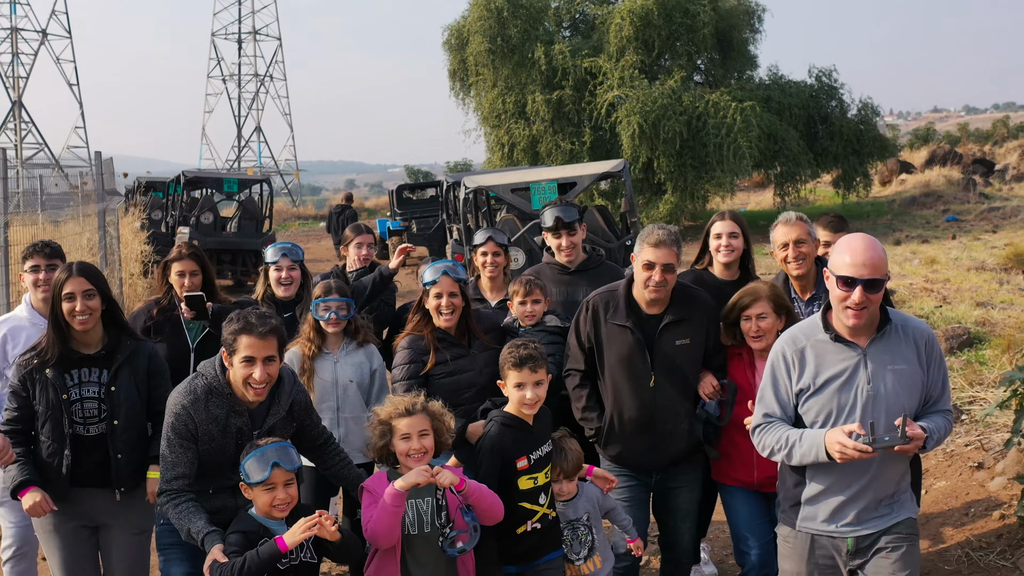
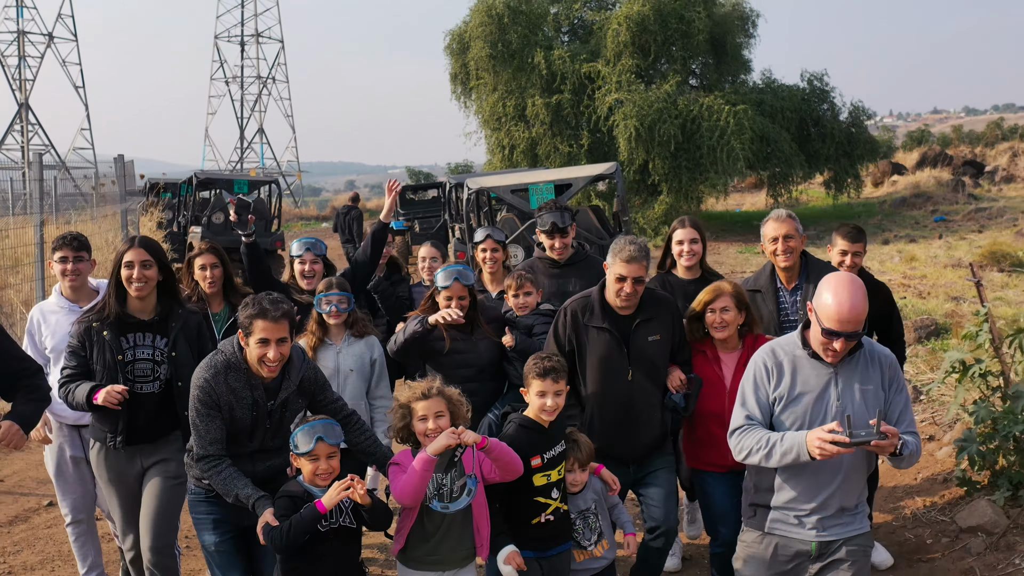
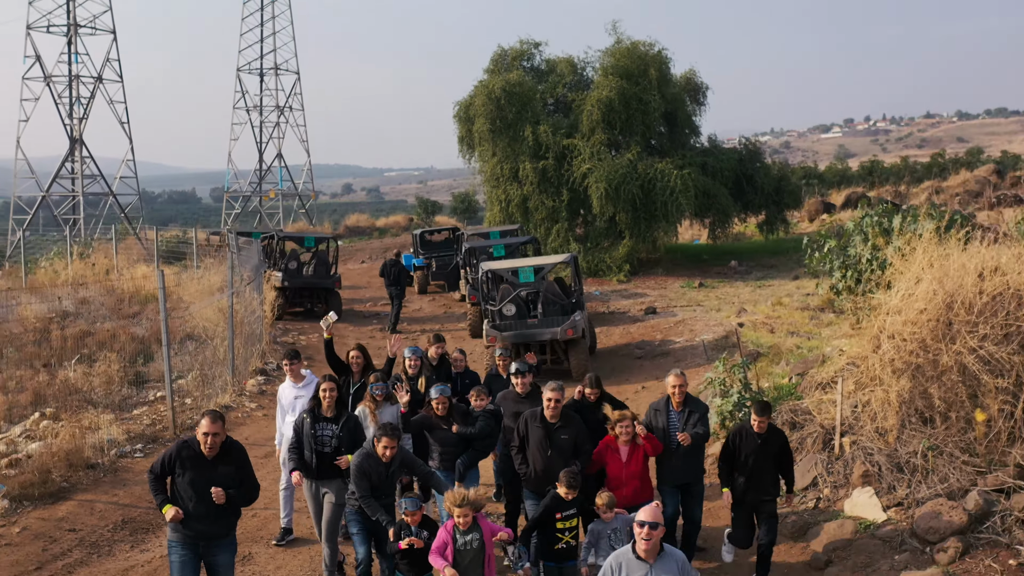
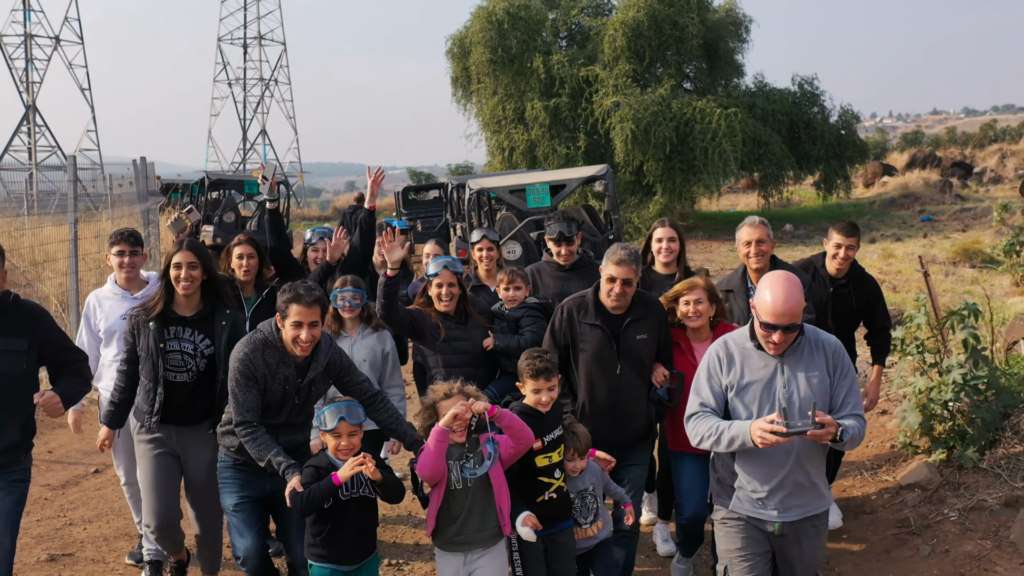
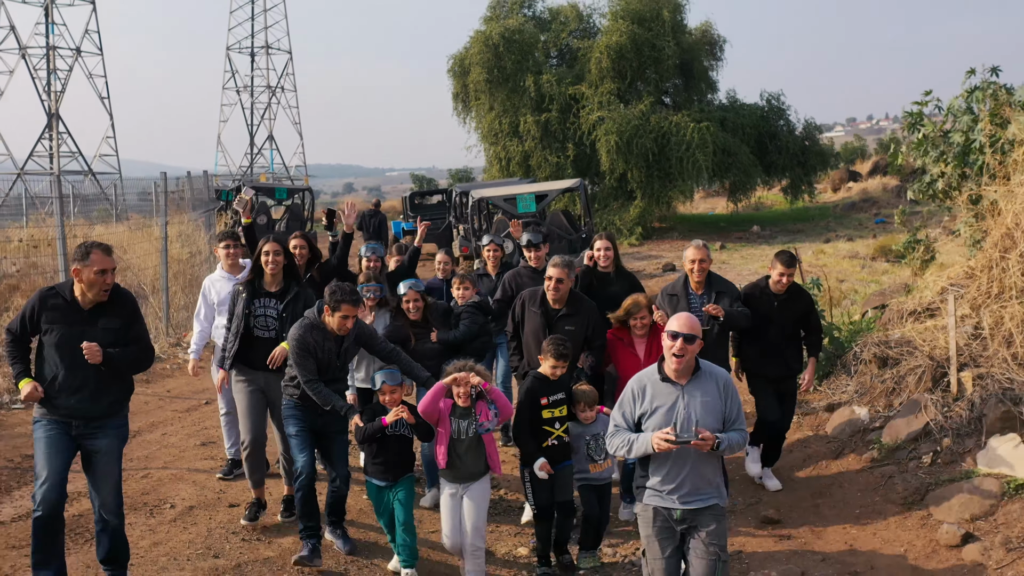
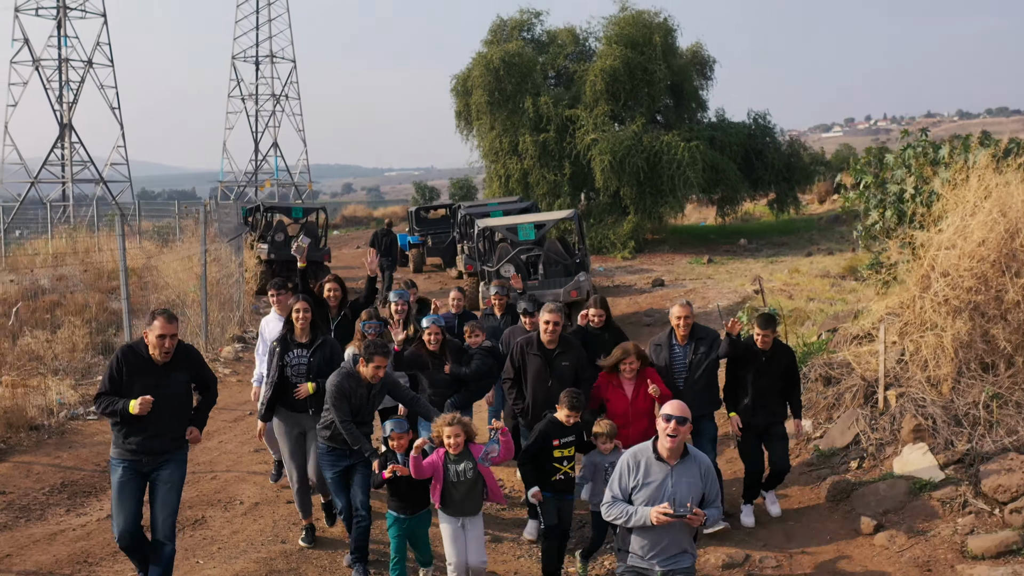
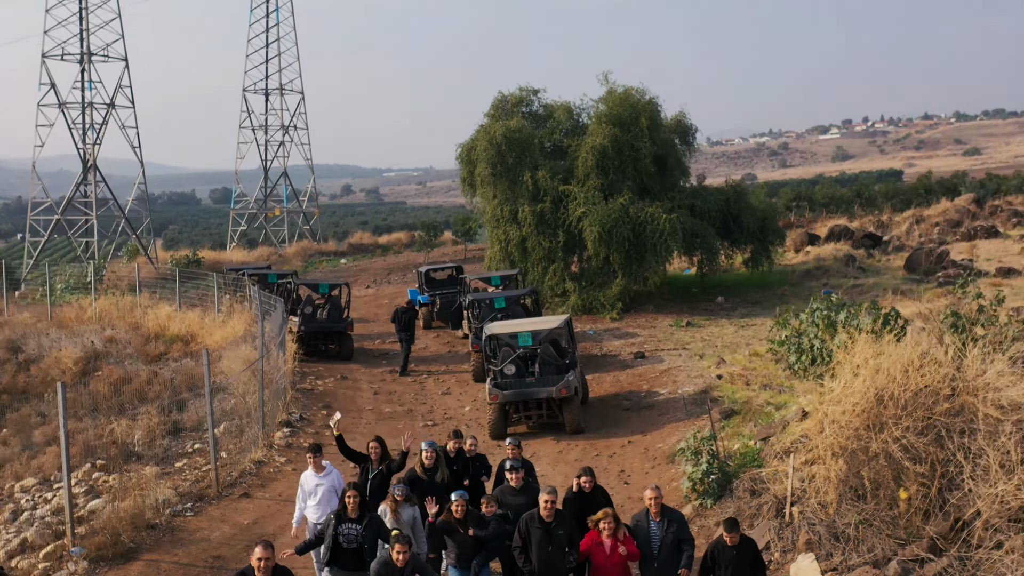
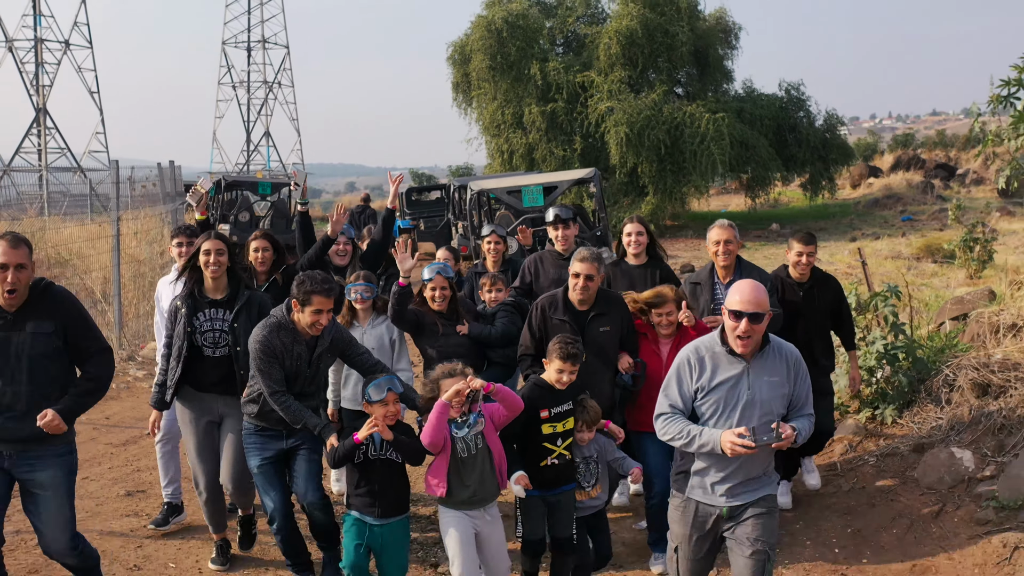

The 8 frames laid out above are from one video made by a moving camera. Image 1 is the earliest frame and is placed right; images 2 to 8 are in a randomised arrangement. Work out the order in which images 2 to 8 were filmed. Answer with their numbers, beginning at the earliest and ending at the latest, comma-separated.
2, 4, 8, 5, 6, 3, 7
